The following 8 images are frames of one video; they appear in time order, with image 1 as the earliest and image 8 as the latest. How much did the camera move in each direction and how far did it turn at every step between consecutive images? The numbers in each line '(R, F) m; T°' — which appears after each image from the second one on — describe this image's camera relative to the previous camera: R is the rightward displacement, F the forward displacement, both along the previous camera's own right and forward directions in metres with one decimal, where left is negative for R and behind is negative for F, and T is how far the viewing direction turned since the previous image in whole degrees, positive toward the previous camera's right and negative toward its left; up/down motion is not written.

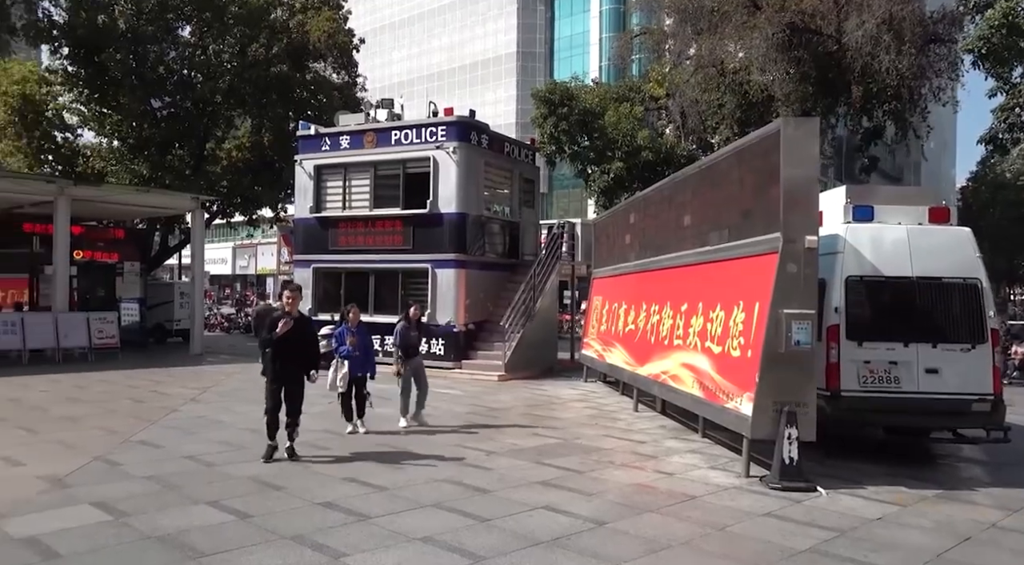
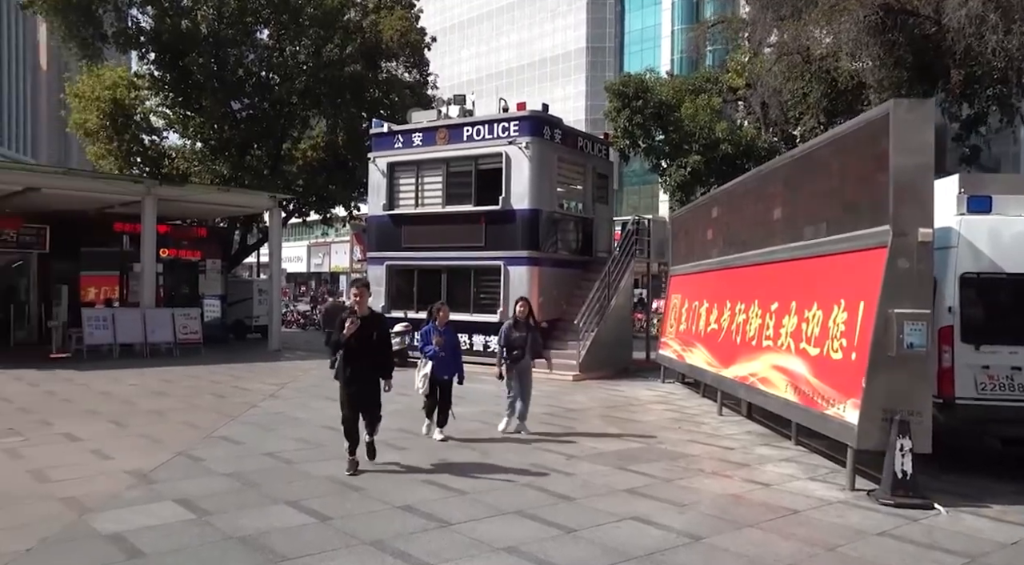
(-0.1, +0.3) m; -5°
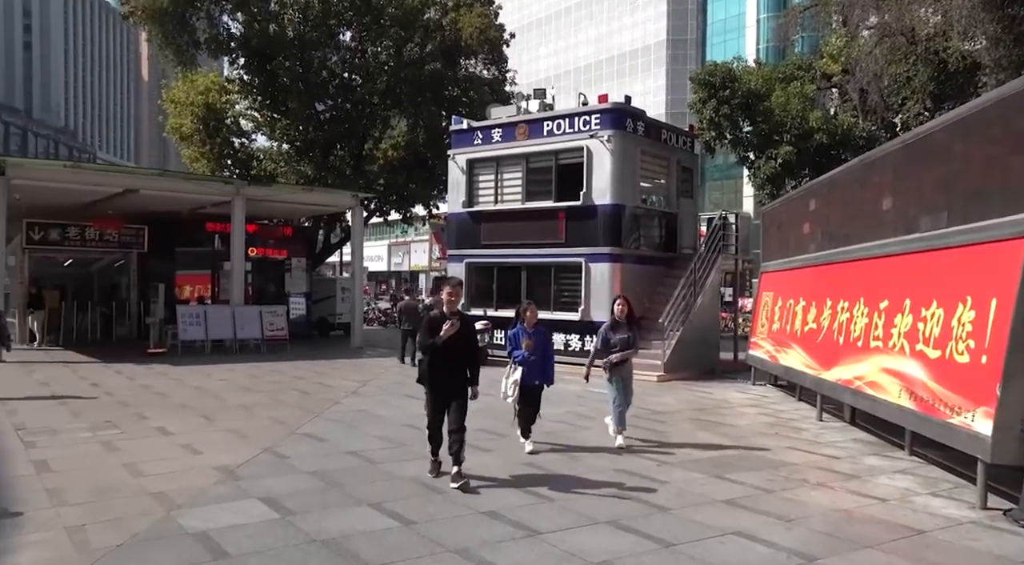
(-0.1, +0.3) m; -6°
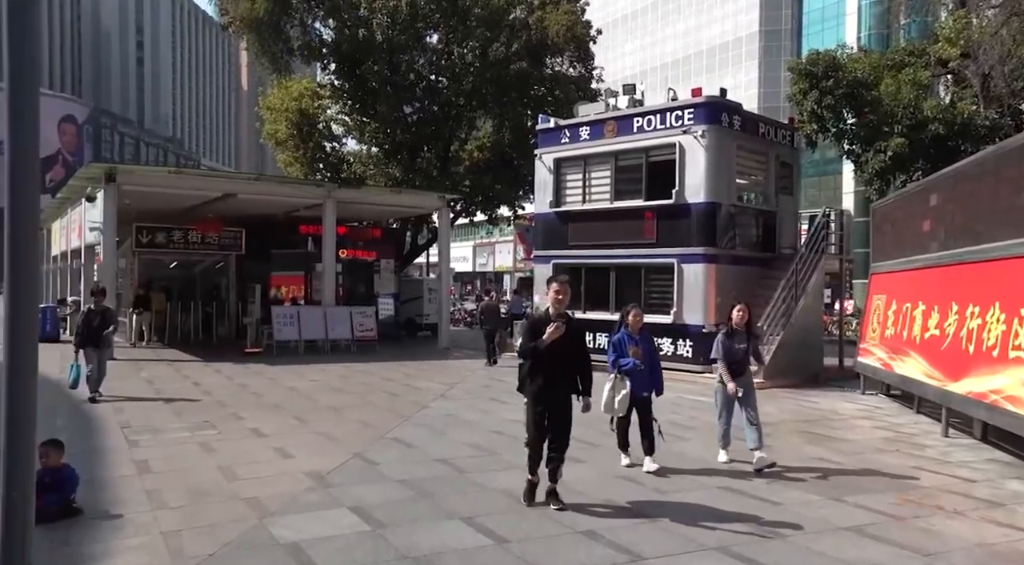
(-0.1, +0.3) m; -7°
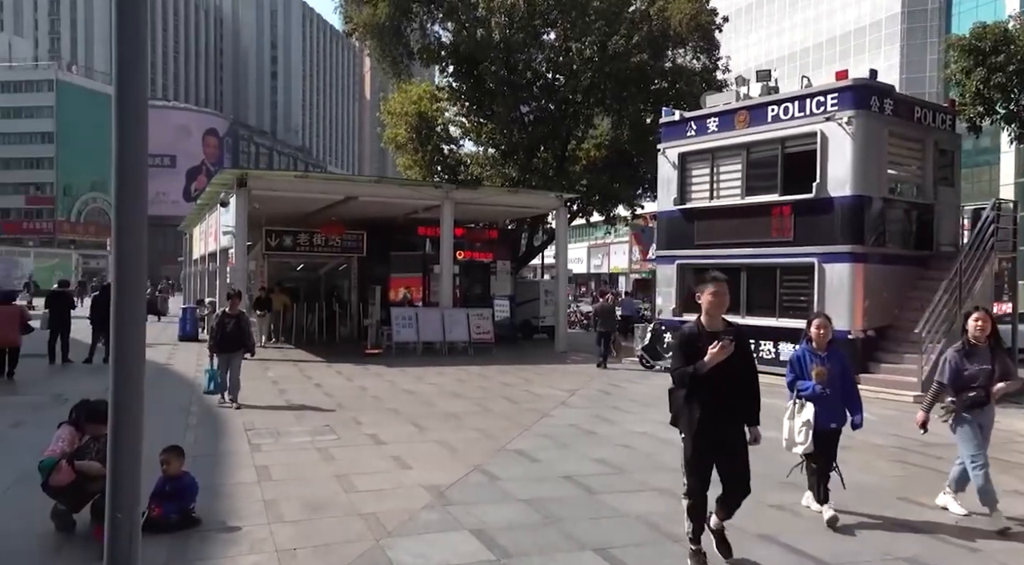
(-0.2, +0.6) m; -9°
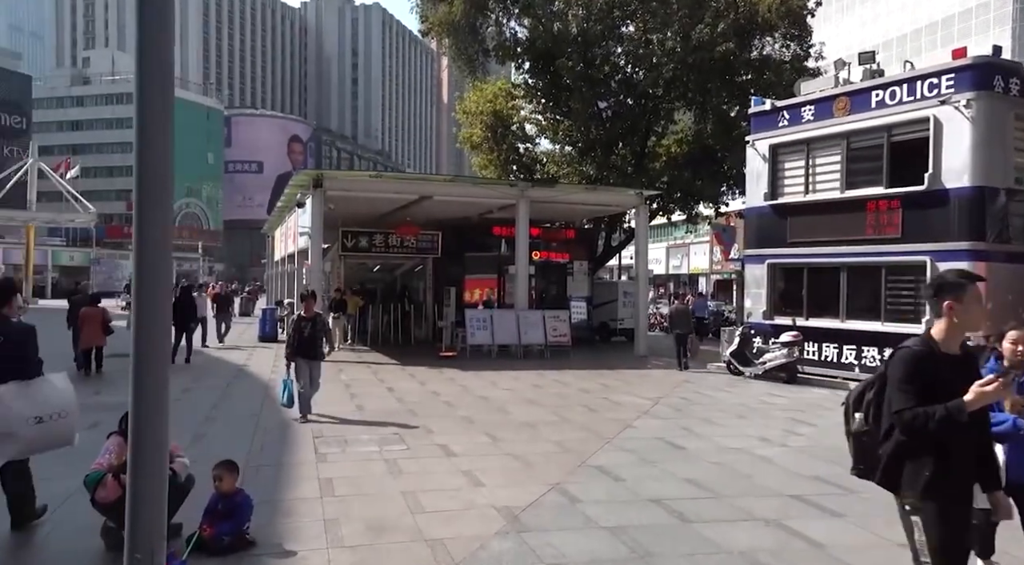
(0.0, +0.6) m; -6°
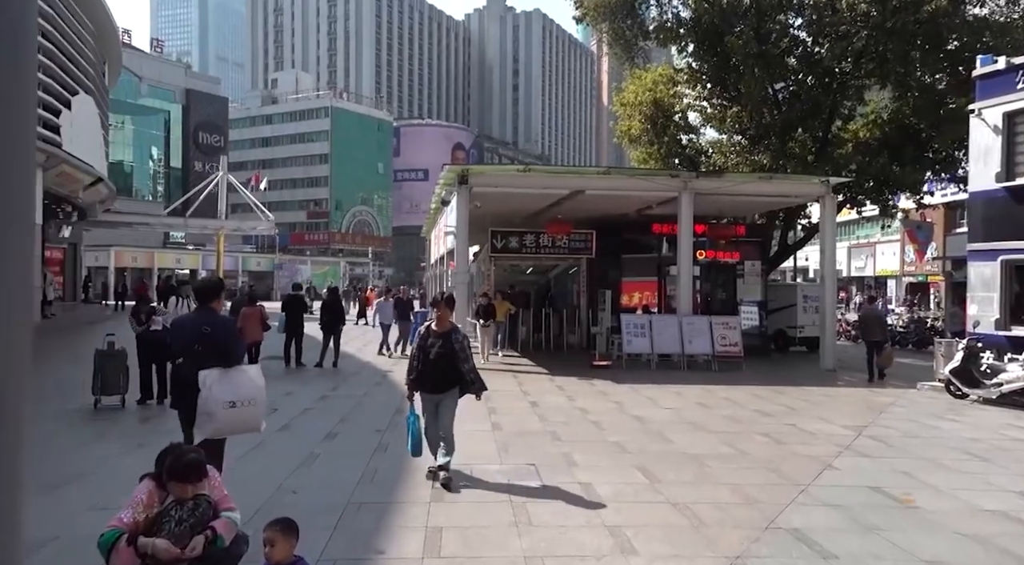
(0.0, +1.5) m; -13°
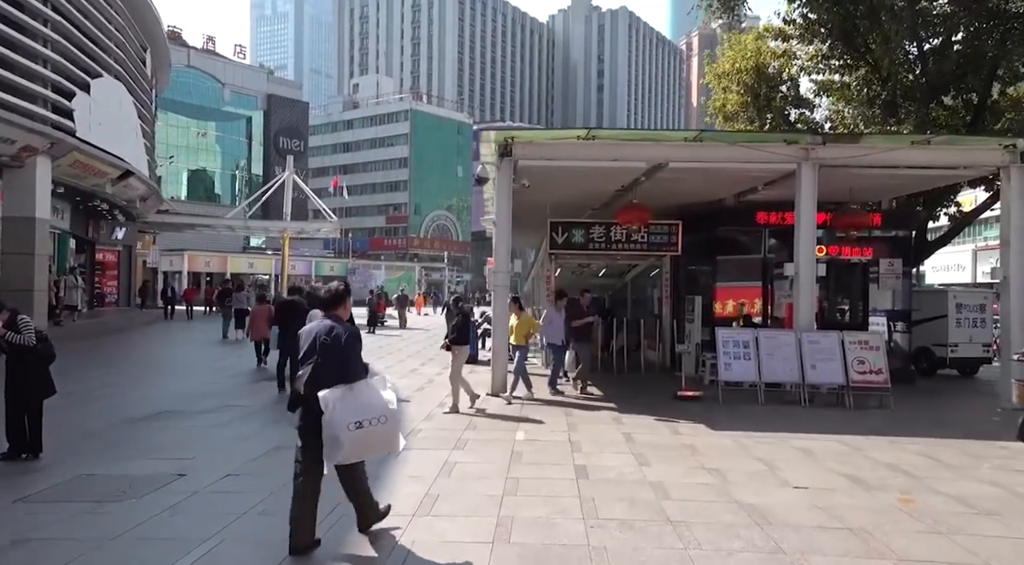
(+0.5, +3.7) m; -7°
